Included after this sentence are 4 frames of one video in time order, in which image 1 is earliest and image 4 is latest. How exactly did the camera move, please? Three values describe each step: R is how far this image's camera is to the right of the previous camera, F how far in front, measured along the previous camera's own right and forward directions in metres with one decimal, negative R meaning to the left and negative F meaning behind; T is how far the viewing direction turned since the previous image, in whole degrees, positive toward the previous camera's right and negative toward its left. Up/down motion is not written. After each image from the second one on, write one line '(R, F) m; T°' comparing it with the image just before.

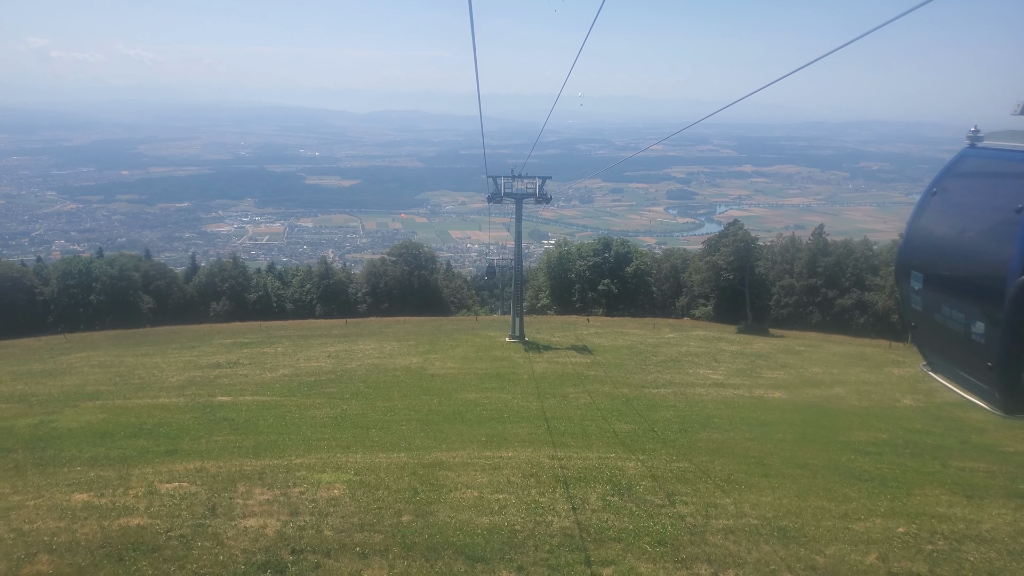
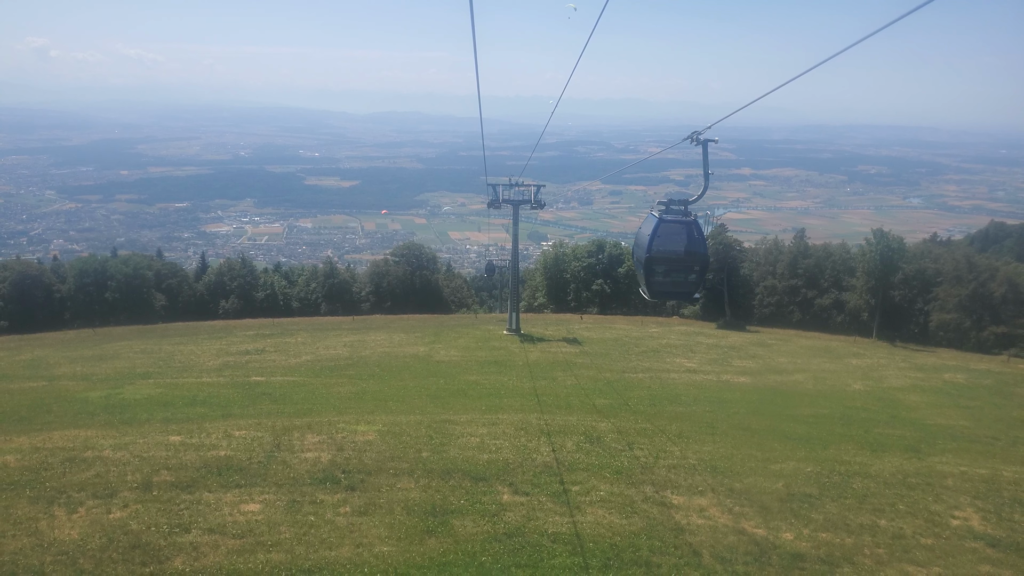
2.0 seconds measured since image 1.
(+0.1, -2.8) m; 0°
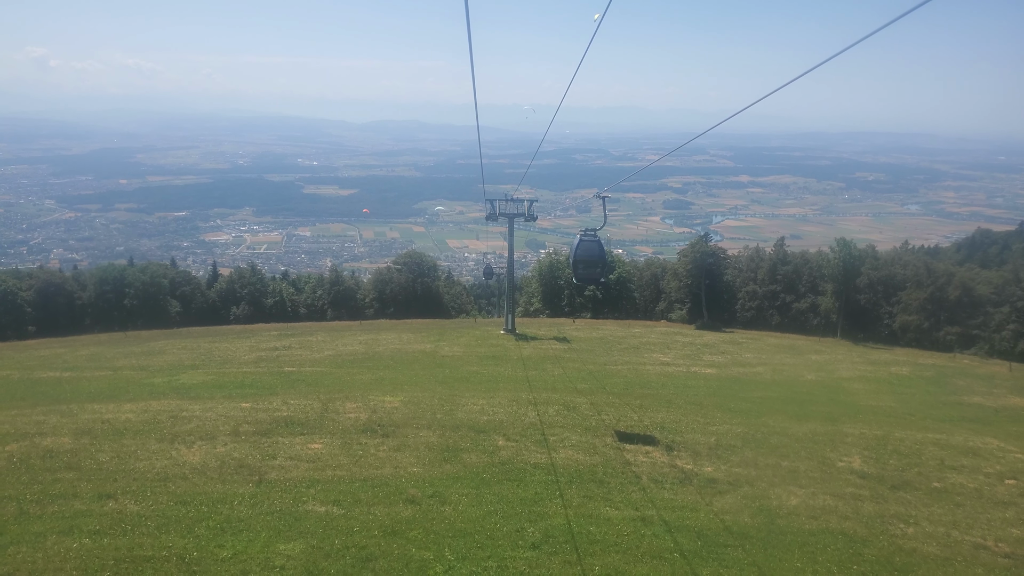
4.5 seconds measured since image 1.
(+0.1, -3.5) m; 0°
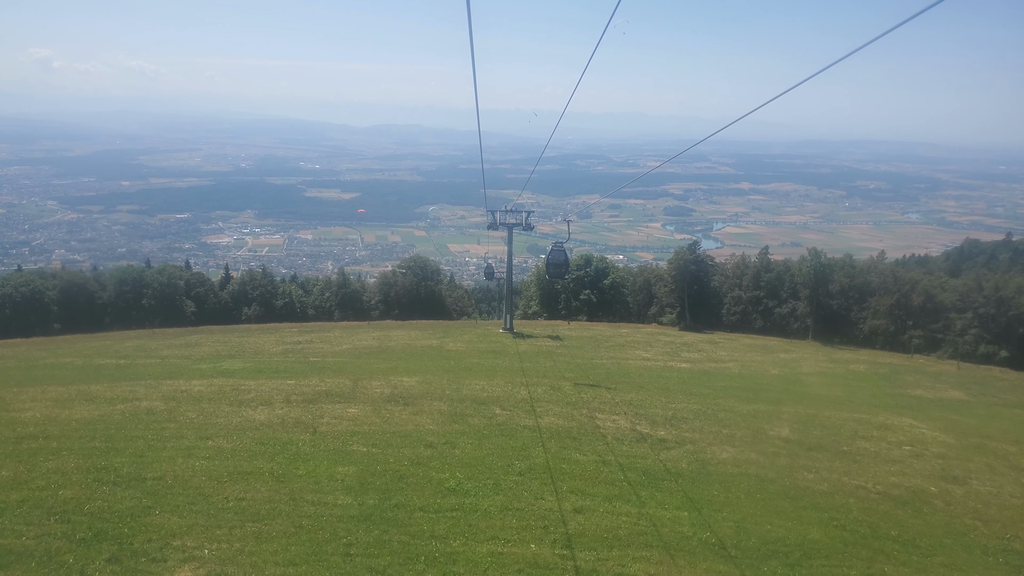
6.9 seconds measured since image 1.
(+0.1, -3.5) m; 0°
